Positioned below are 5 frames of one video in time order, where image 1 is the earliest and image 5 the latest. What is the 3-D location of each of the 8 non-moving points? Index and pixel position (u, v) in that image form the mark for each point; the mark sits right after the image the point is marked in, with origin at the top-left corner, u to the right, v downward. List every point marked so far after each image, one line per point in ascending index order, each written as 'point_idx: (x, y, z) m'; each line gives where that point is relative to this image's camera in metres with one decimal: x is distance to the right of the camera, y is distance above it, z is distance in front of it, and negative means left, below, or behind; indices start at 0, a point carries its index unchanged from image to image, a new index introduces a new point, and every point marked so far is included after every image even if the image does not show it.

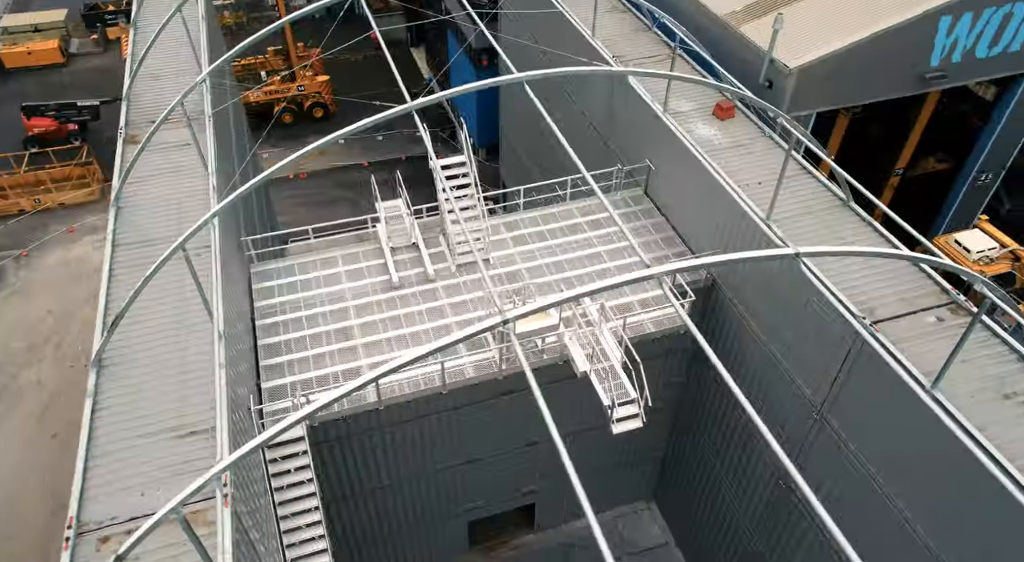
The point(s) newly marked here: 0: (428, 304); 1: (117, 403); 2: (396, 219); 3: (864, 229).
0: (-1.5, -0.4, +13.1) m
1: (-5.0, -1.5, +9.4) m
2: (-2.2, +1.2, +14.3) m
3: (+5.7, +0.8, +12.4) m
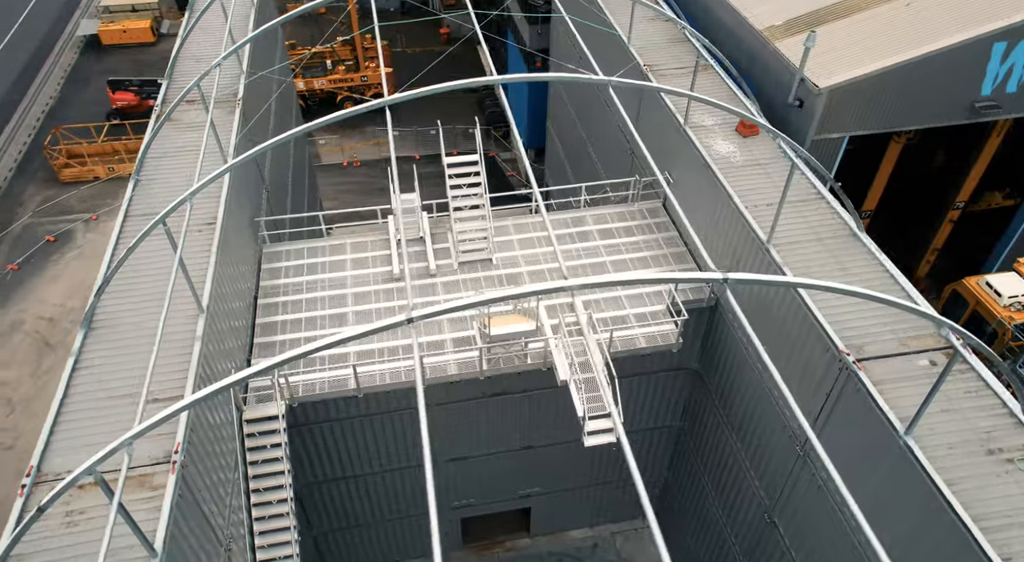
0: (-1.6, -0.3, +13.2) m
1: (-5.5, -1.1, +10.0) m
2: (-2.0, +1.3, +14.6) m
3: (+5.6, +0.3, +11.8) m
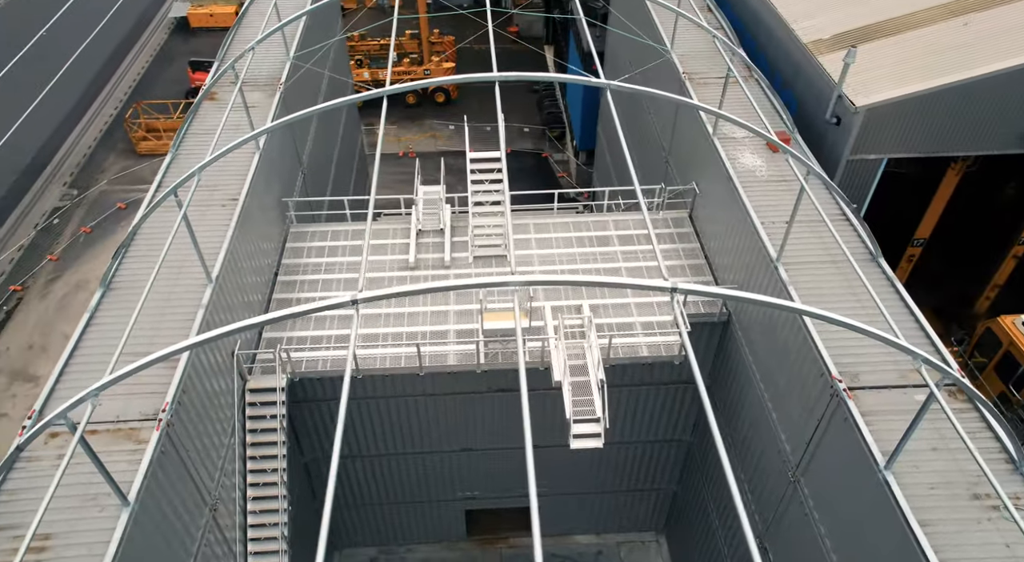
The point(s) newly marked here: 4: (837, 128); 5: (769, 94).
0: (-1.4, -0.1, +13.5) m
1: (-5.7, -0.5, +10.7) m
2: (-1.6, +1.5, +14.8) m
3: (+5.6, -0.1, +11.3) m
4: (+5.9, +2.8, +13.7) m
5: (+4.9, +3.6, +14.6) m
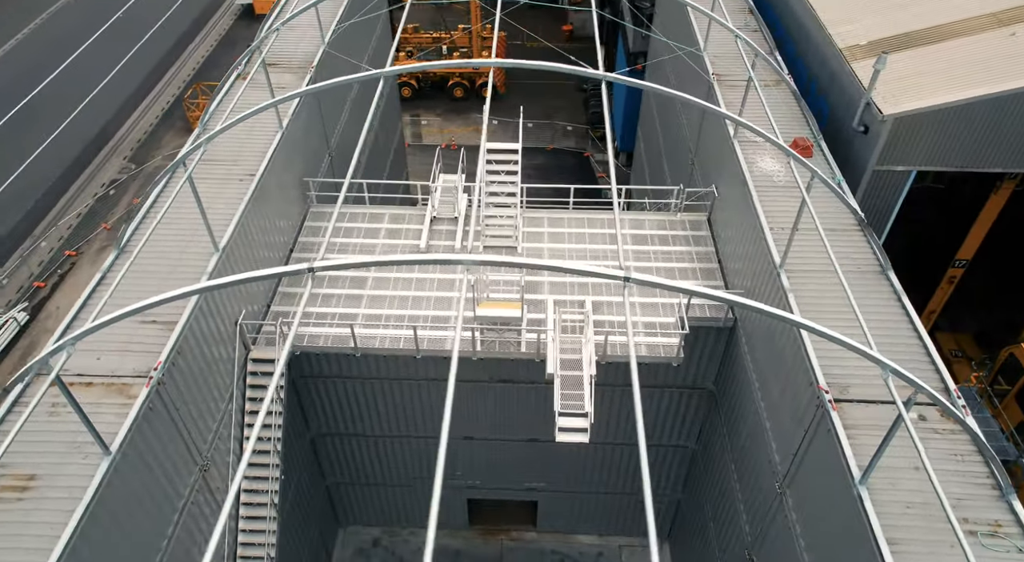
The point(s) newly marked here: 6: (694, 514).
0: (-1.3, +0.1, +13.6) m
1: (-5.8, 0.0, +11.2) m
2: (-1.2, +1.7, +15.0) m
3: (+5.5, -0.3, +10.9) m
4: (+6.2, +2.5, +13.3) m
5: (+5.3, +3.4, +14.2) m
6: (+3.7, -4.7, +15.3) m
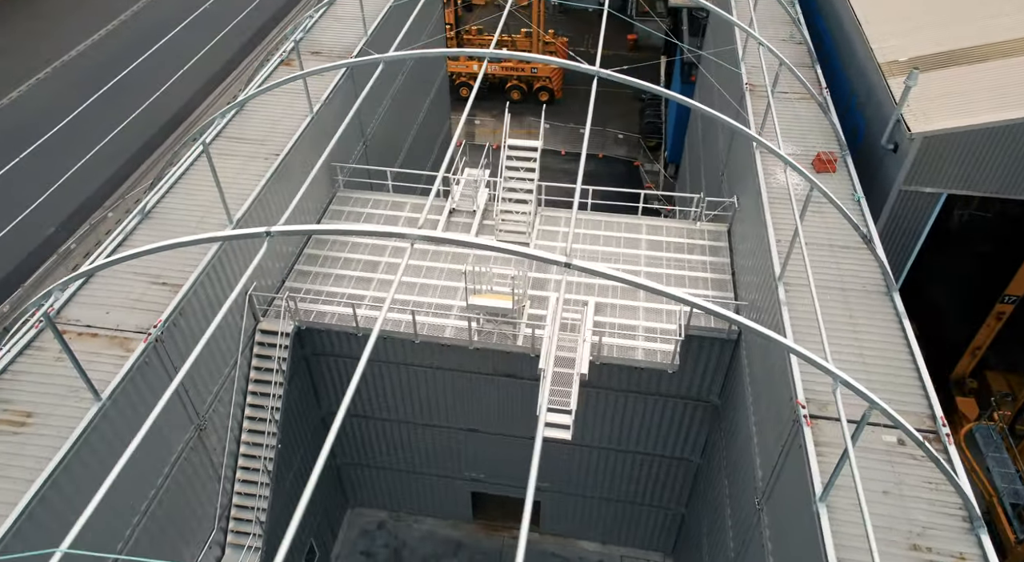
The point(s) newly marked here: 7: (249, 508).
0: (-1.1, +0.3, +13.8) m
1: (-5.8, +0.6, +11.8) m
2: (-0.8, +1.9, +15.2) m
3: (+5.3, -0.6, +10.5) m
4: (+6.4, +2.1, +12.8) m
5: (+5.8, +3.1, +13.8) m
6: (+3.6, -4.9, +15.0) m
7: (-4.3, -3.7, +12.4) m
